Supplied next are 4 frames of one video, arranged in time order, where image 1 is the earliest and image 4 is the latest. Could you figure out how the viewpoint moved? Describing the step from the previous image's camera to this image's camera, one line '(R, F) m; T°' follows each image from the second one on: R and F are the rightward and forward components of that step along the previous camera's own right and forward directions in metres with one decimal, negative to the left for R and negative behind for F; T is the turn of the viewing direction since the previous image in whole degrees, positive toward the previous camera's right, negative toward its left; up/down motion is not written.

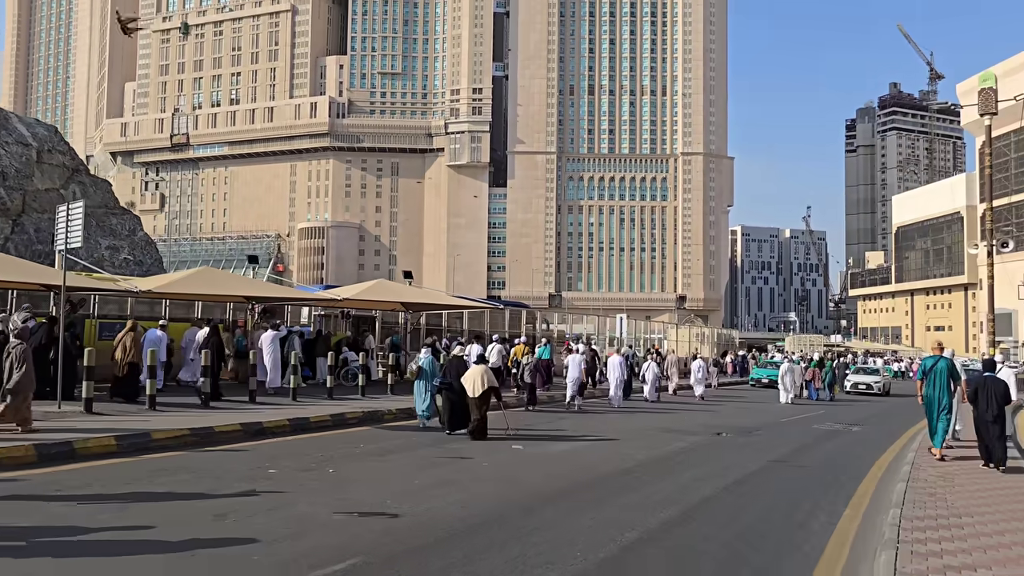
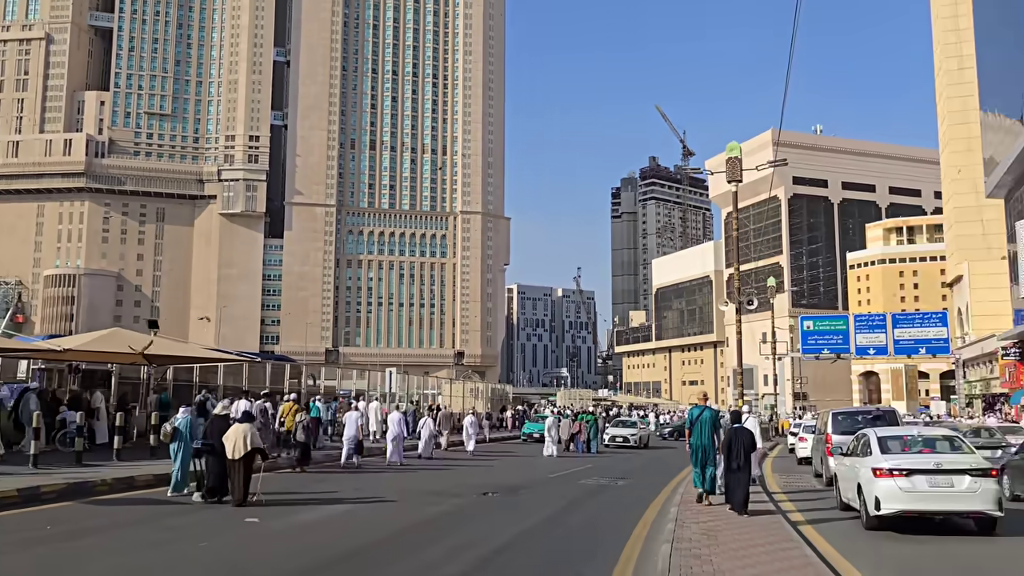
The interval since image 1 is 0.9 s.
(+0.1, +0.5) m; +15°
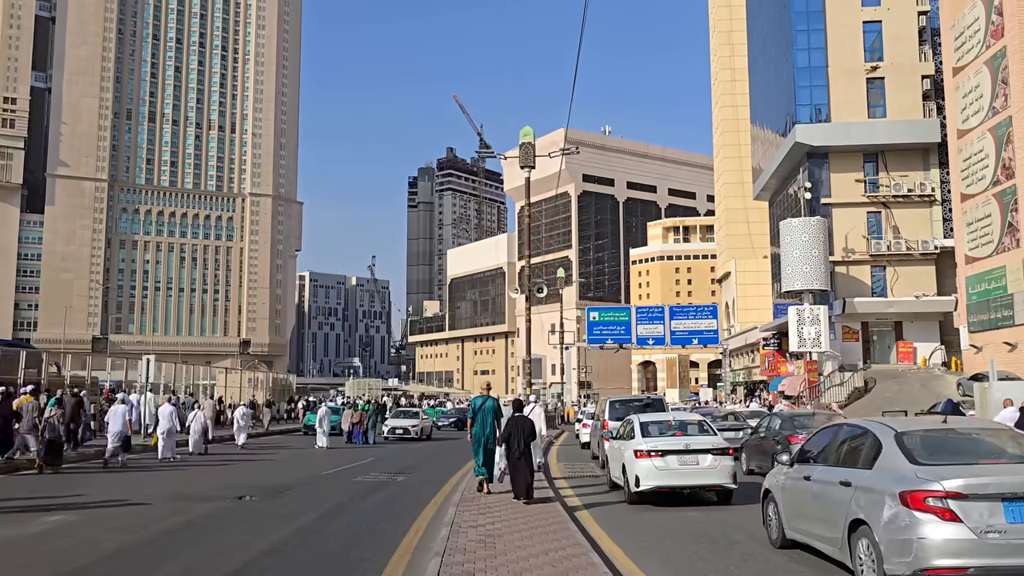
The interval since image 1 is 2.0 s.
(+0.2, +0.7) m; +14°
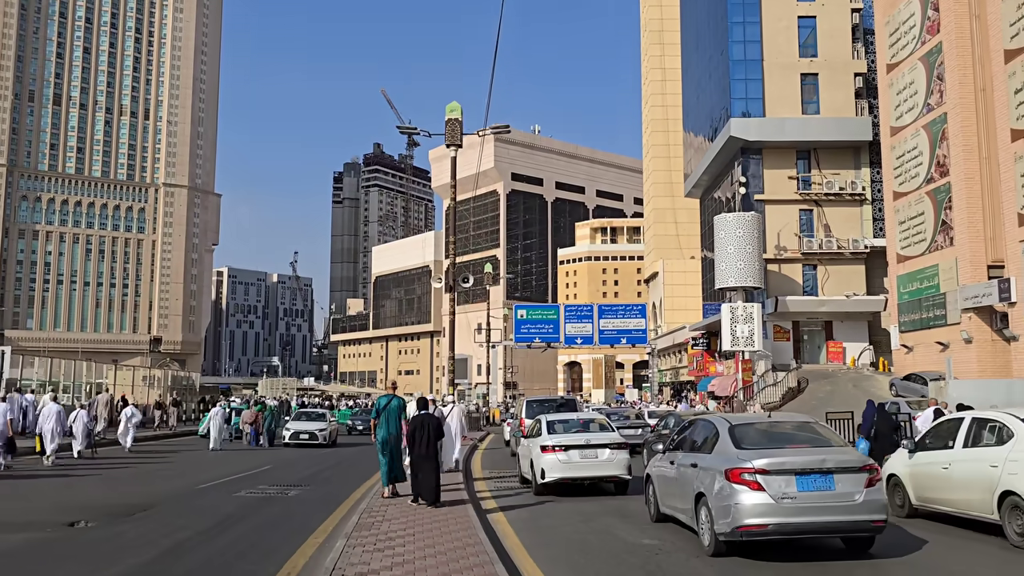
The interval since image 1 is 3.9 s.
(+0.1, +1.3) m; +5°
